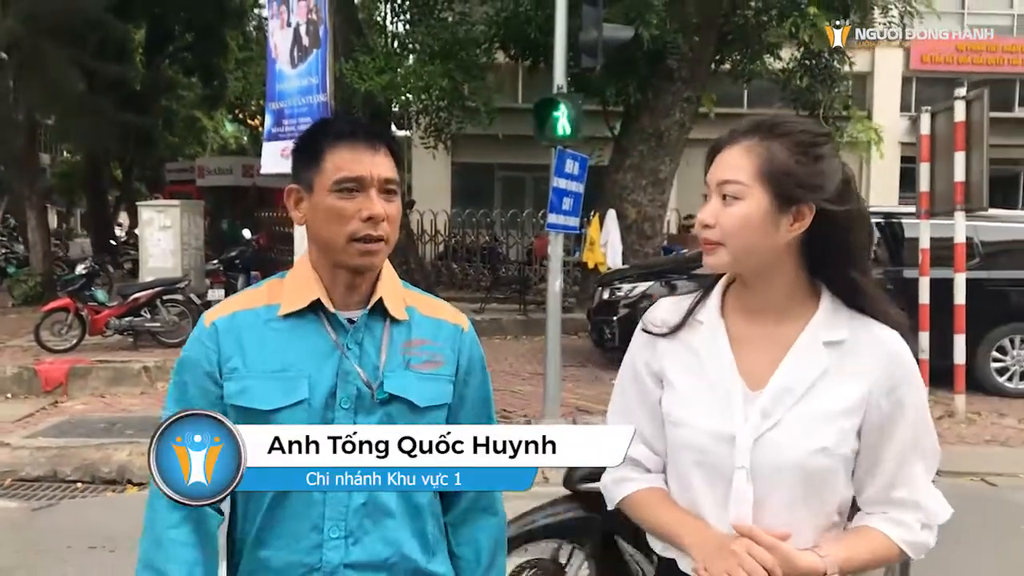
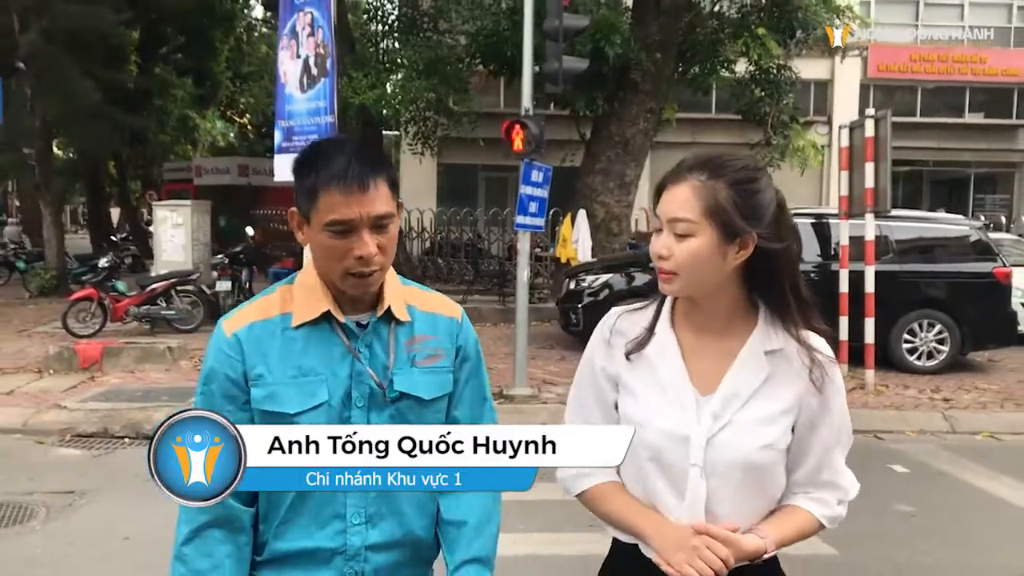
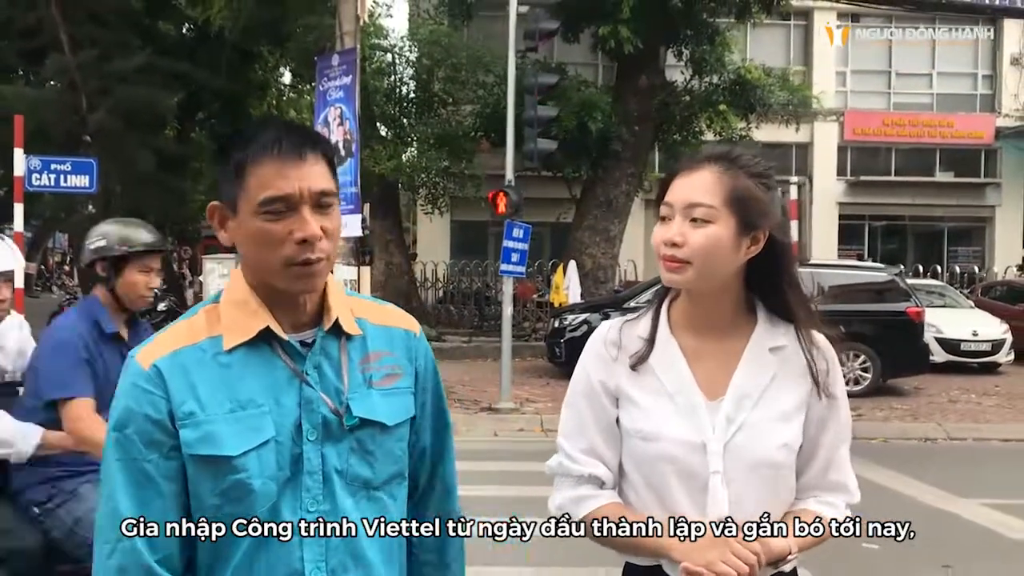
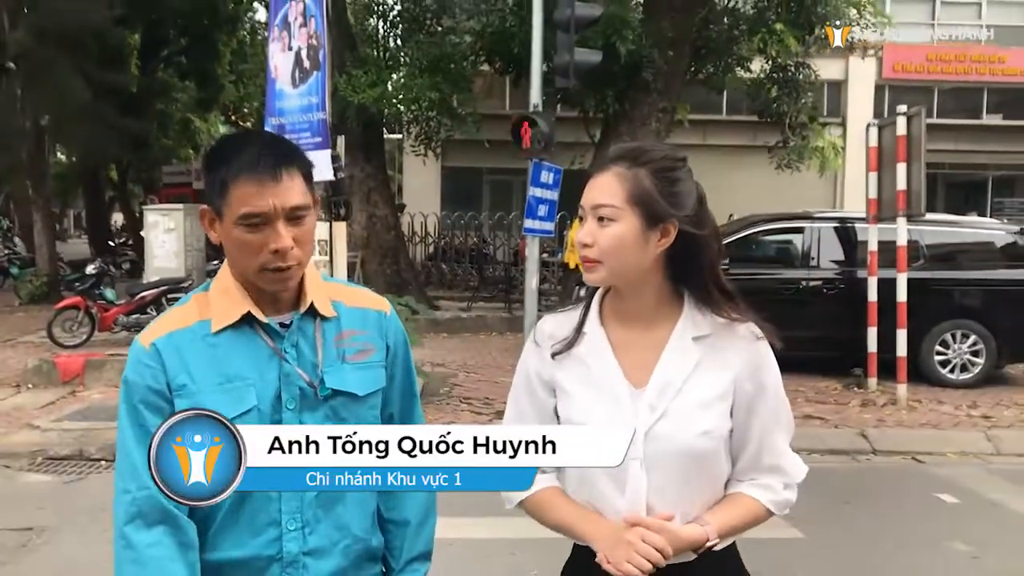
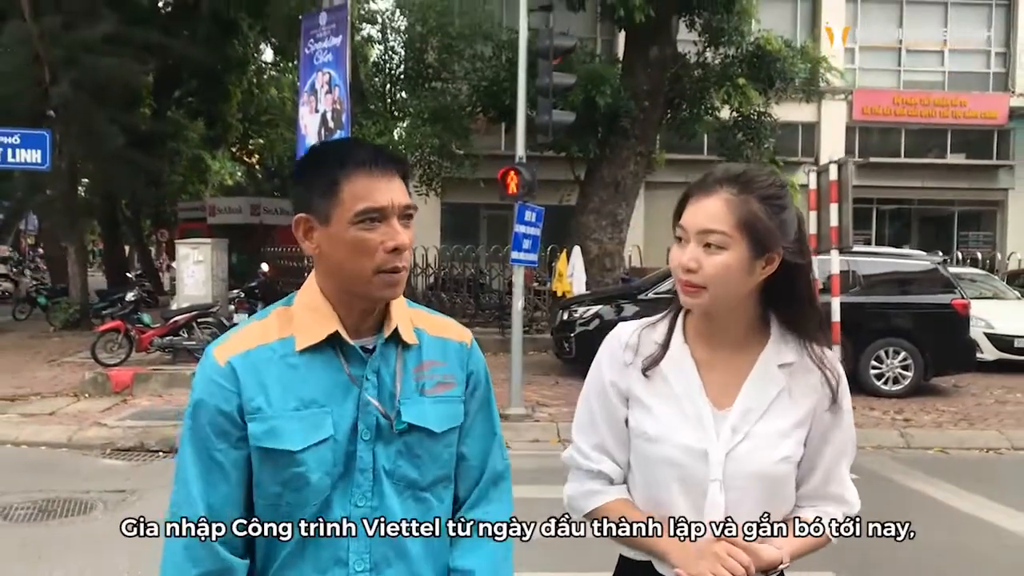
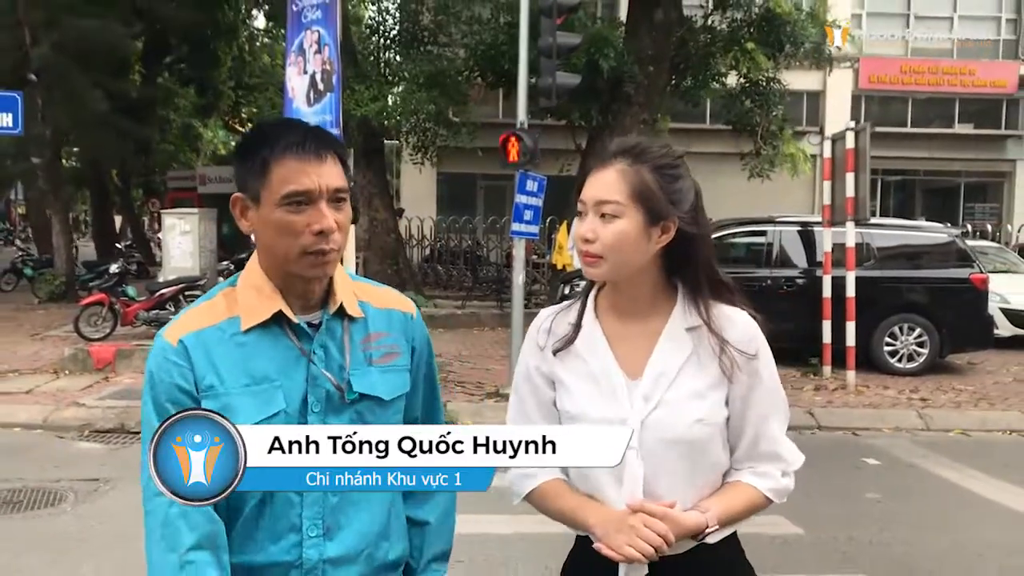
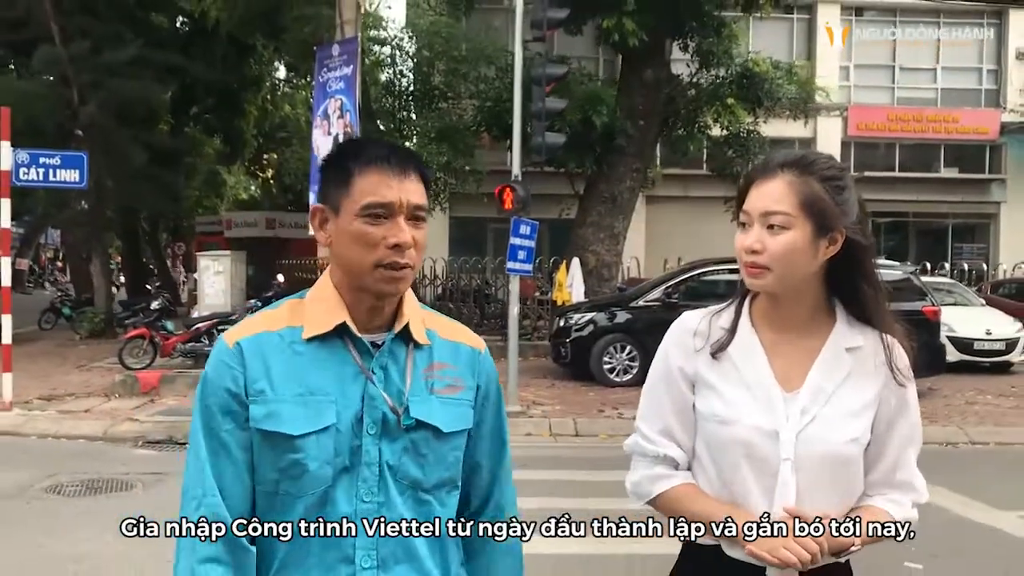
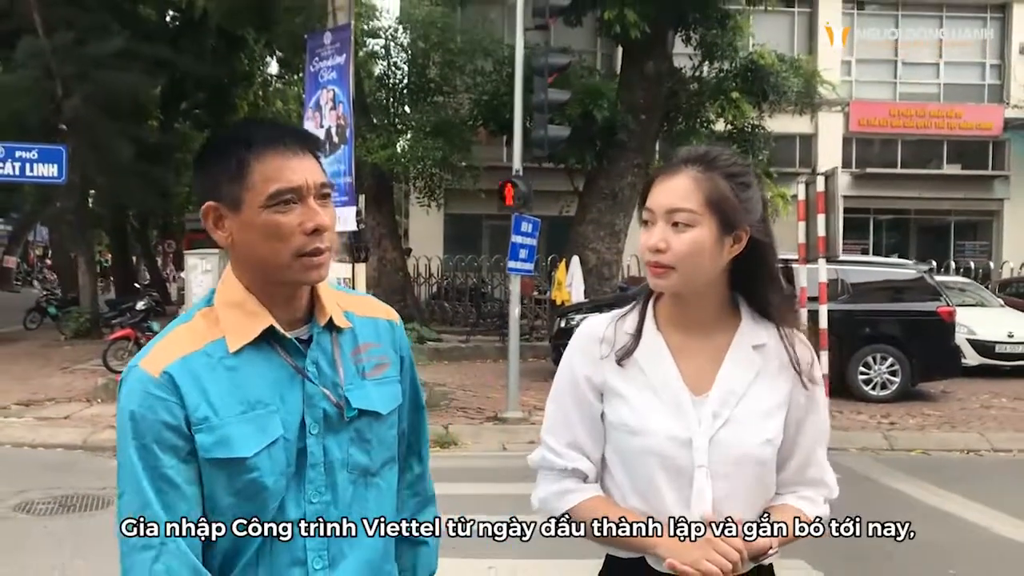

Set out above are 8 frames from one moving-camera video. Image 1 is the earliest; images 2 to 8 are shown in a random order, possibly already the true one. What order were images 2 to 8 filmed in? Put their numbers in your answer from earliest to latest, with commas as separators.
4, 2, 6, 5, 8, 7, 3
